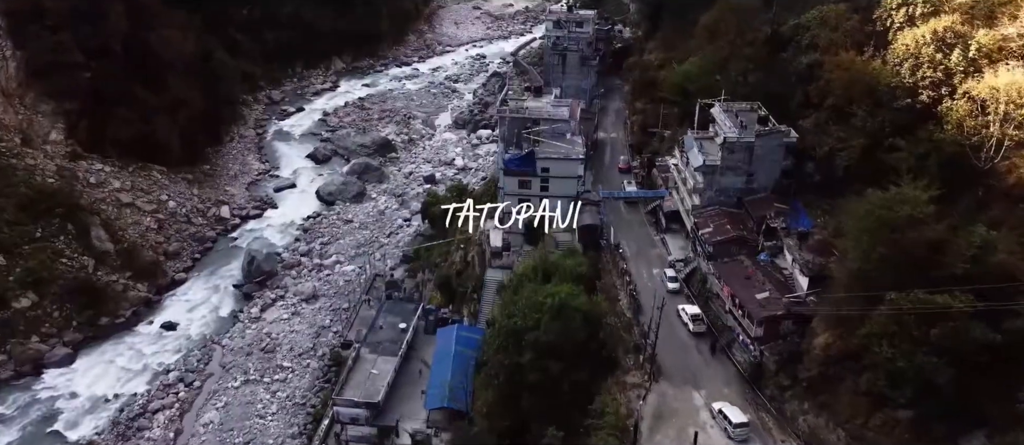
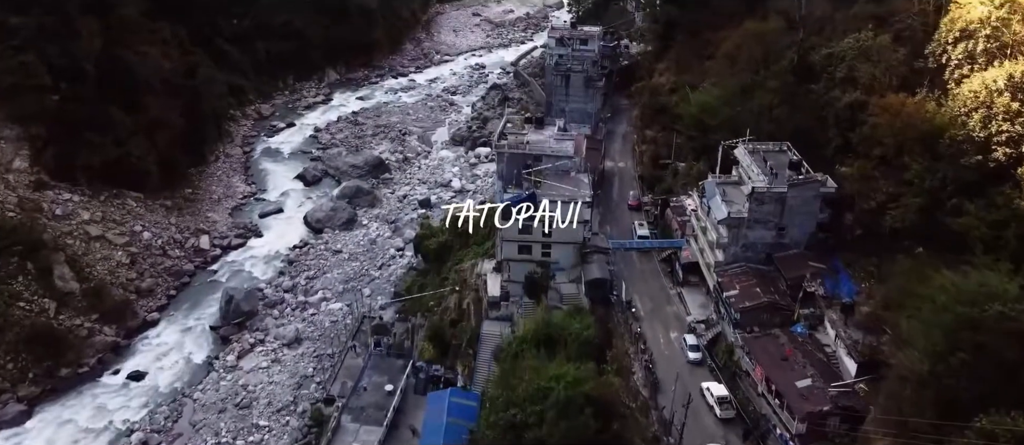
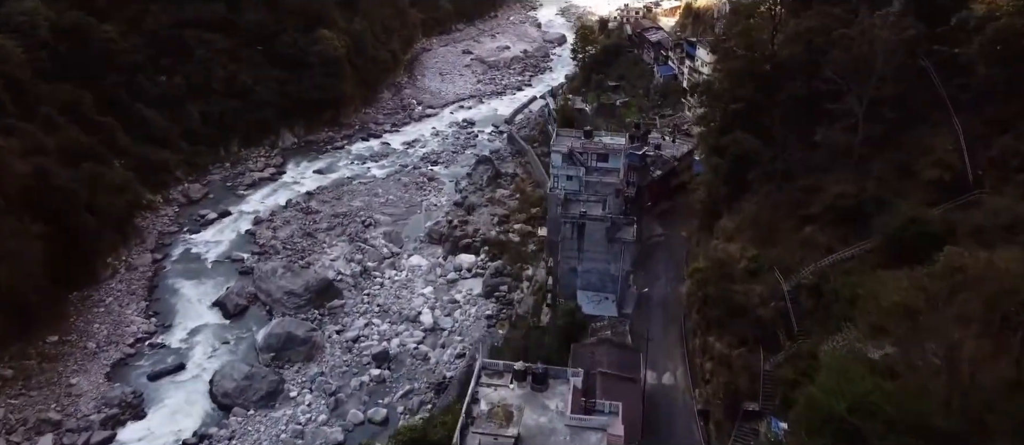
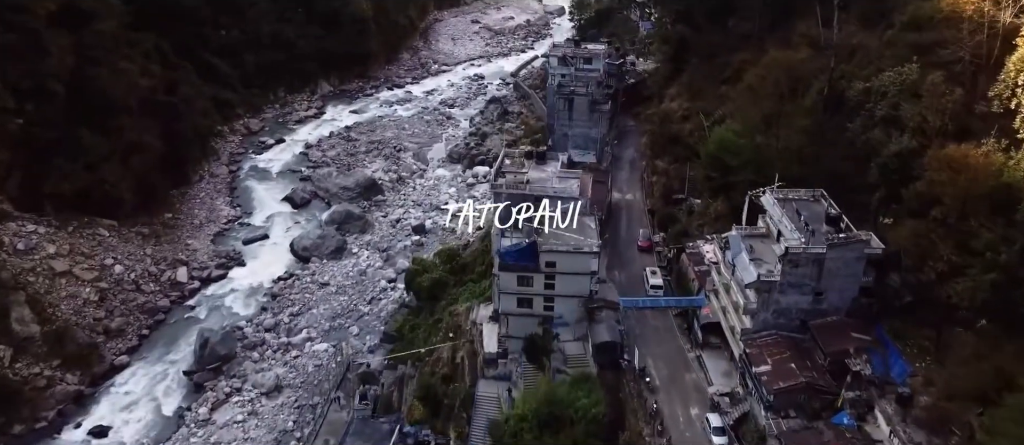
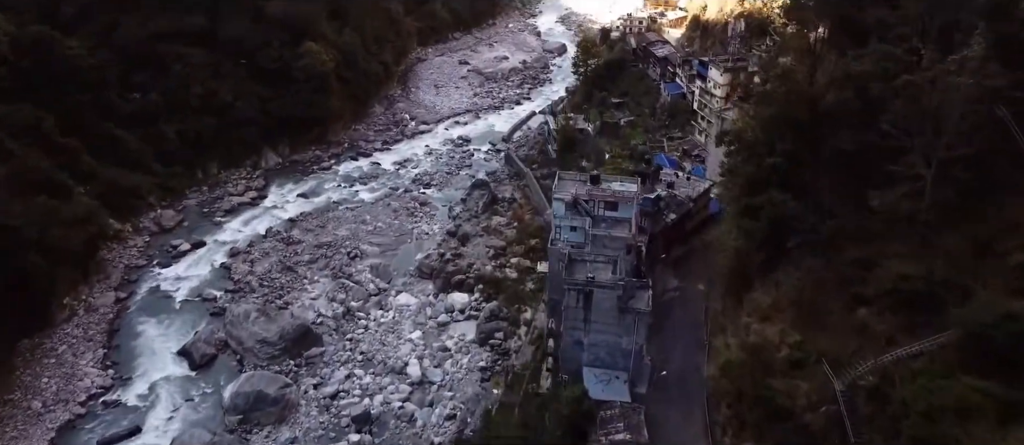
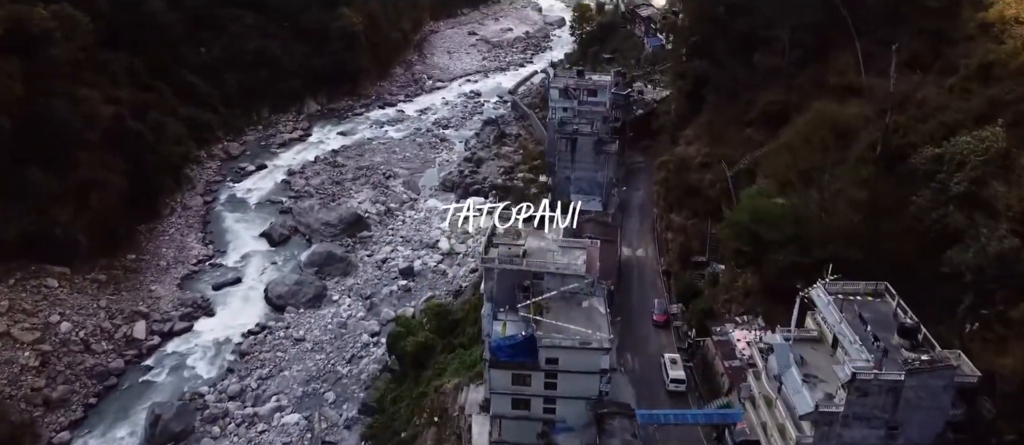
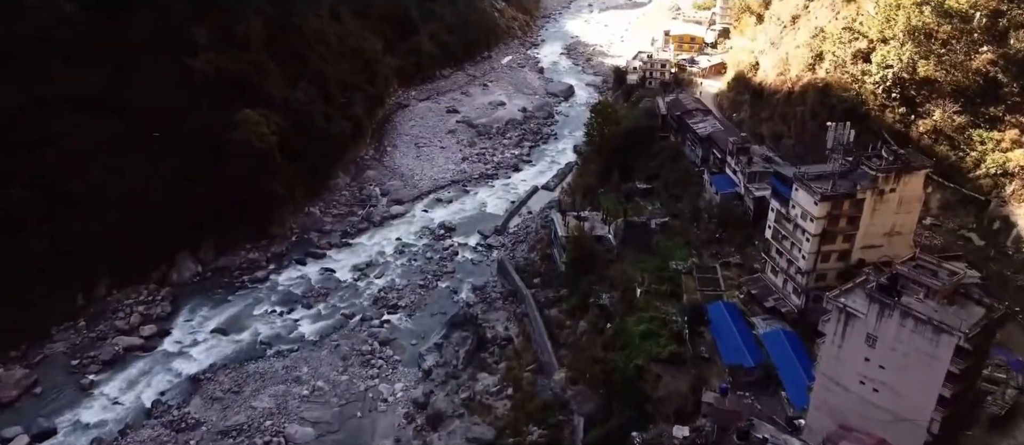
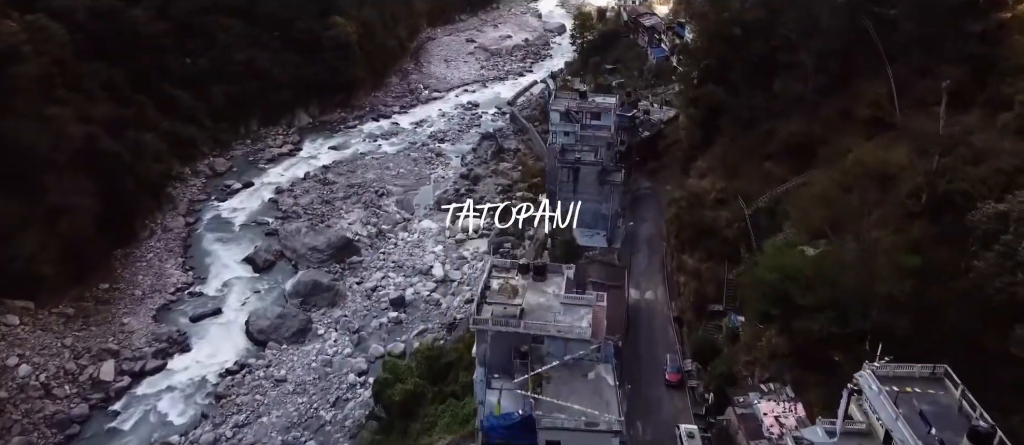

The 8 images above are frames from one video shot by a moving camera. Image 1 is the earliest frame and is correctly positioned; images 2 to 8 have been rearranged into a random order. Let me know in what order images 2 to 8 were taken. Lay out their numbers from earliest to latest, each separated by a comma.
2, 4, 6, 8, 3, 5, 7
